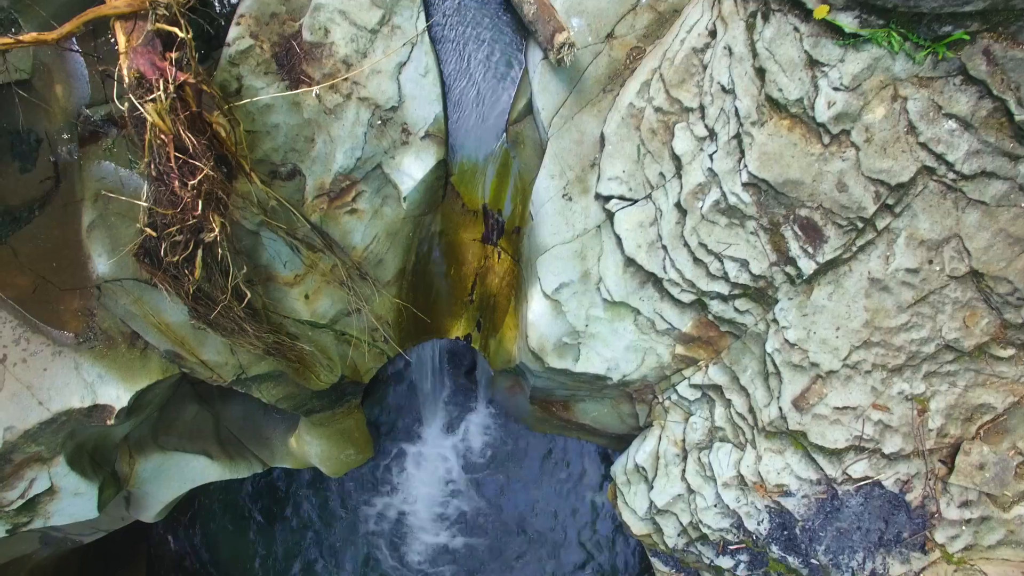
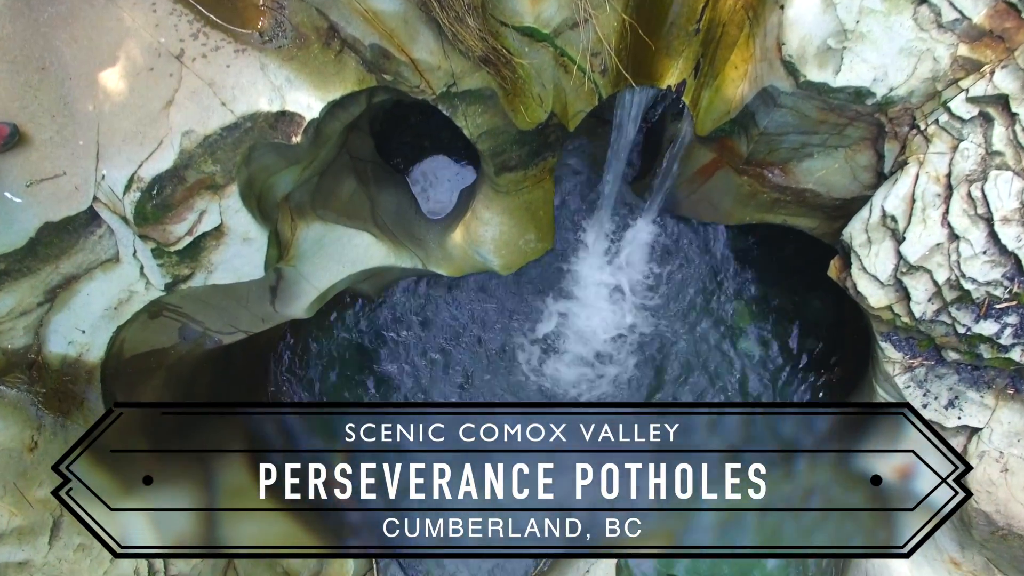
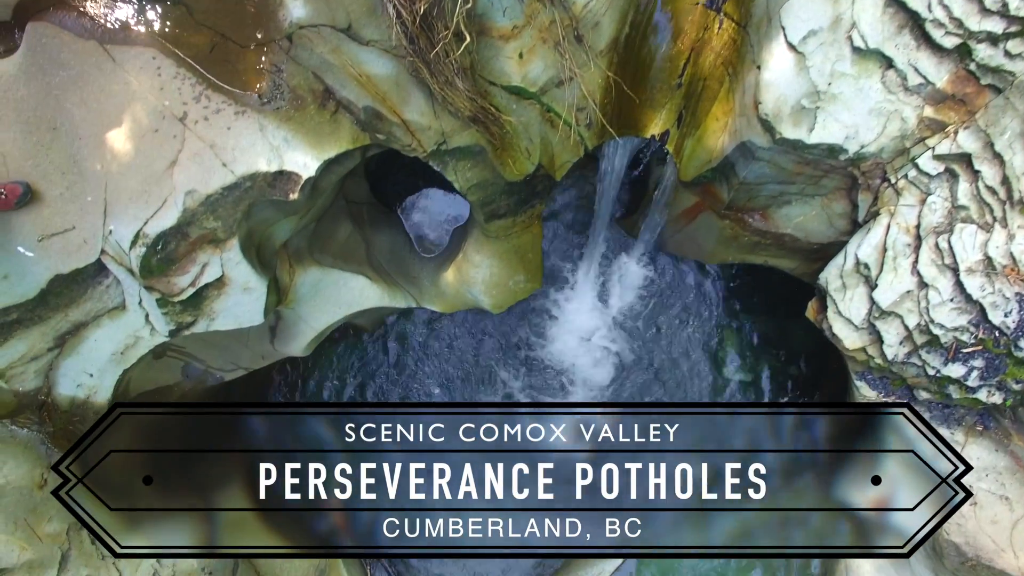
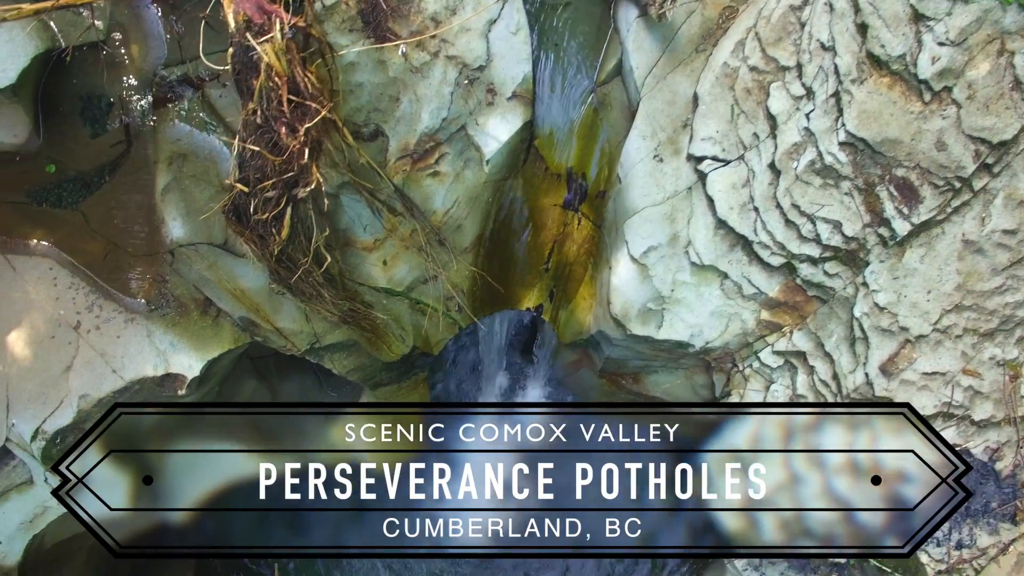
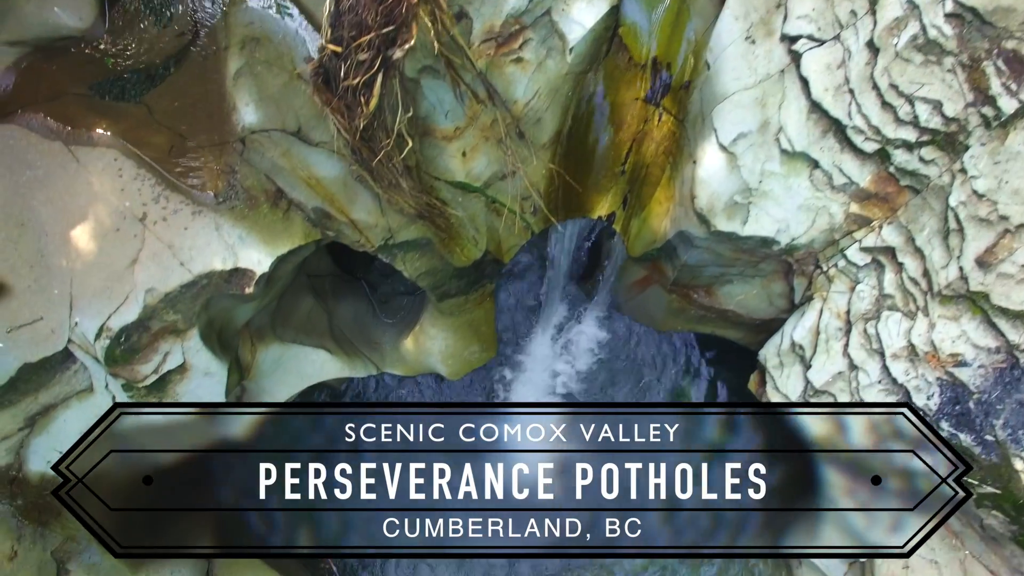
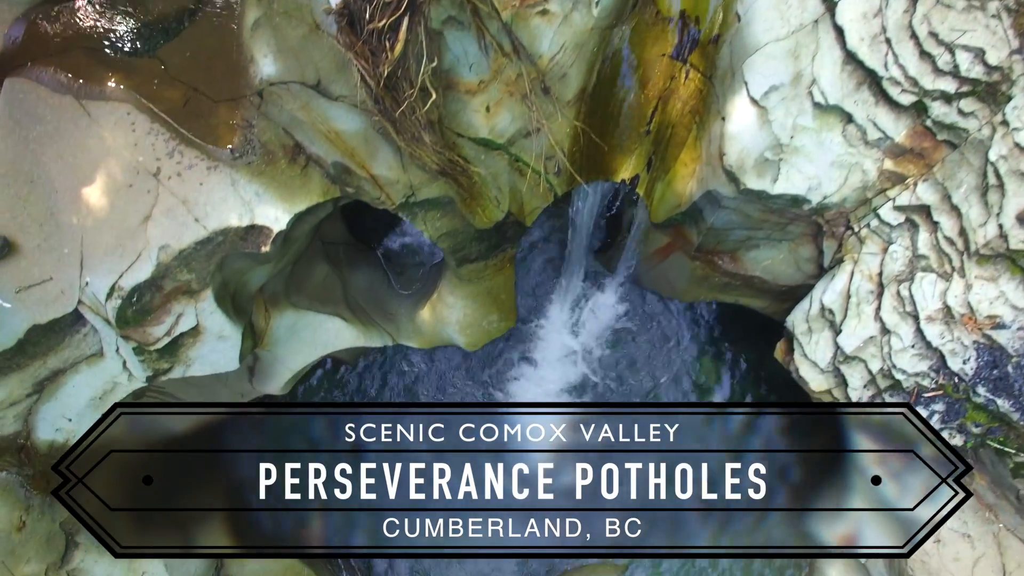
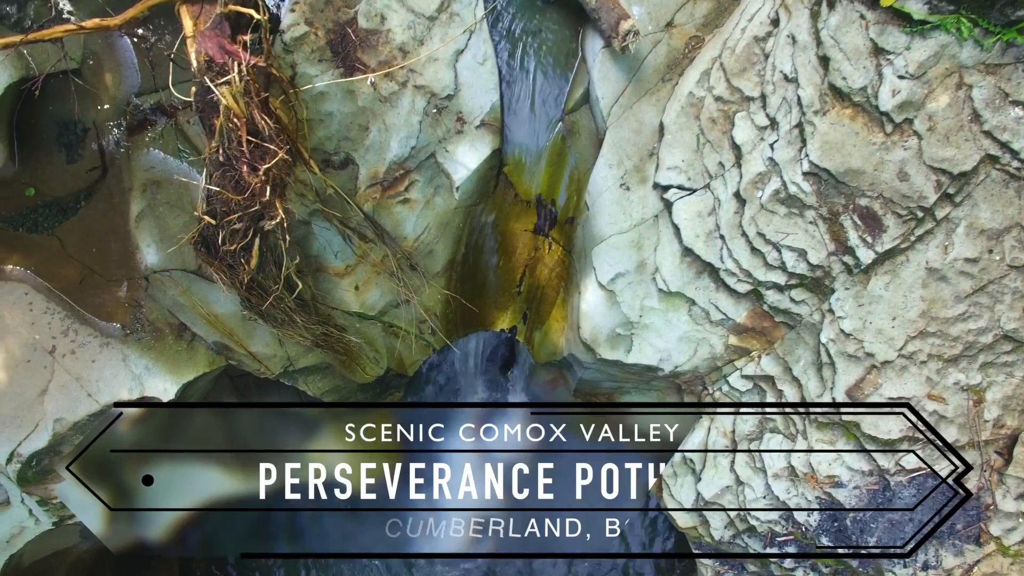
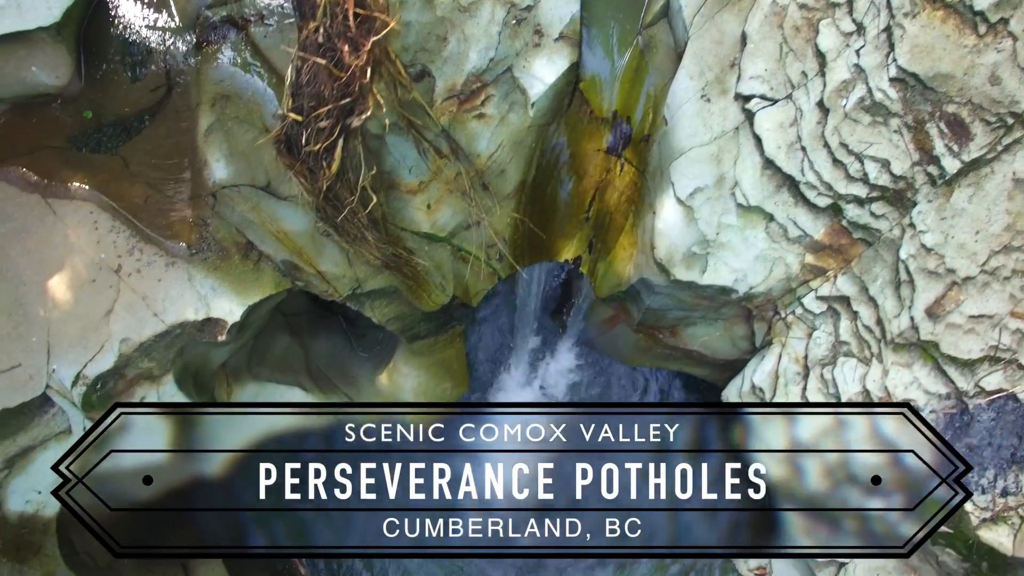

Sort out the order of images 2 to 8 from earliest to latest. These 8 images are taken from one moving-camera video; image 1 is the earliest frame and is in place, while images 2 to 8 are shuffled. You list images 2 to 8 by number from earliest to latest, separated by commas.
7, 4, 8, 5, 6, 3, 2
